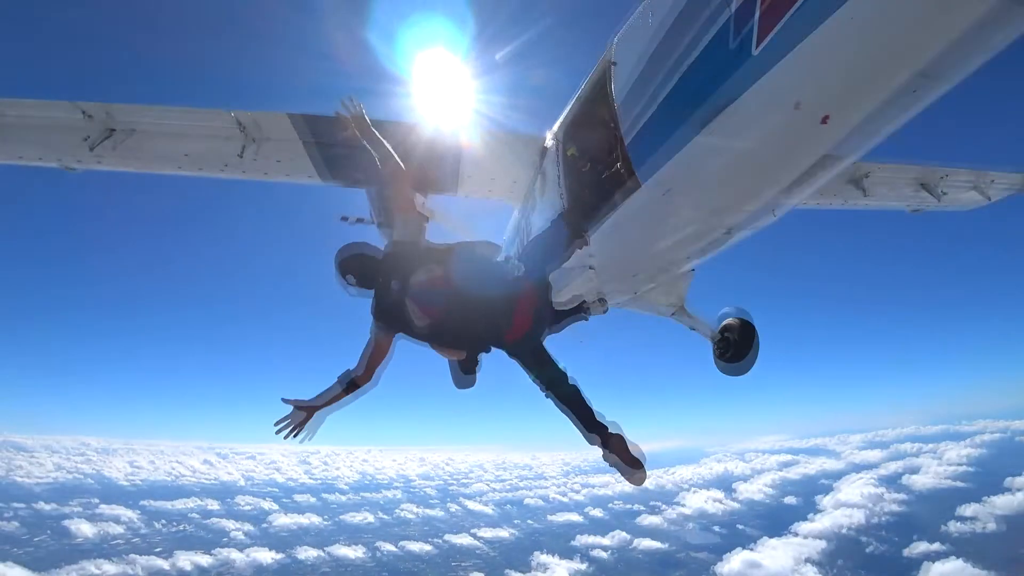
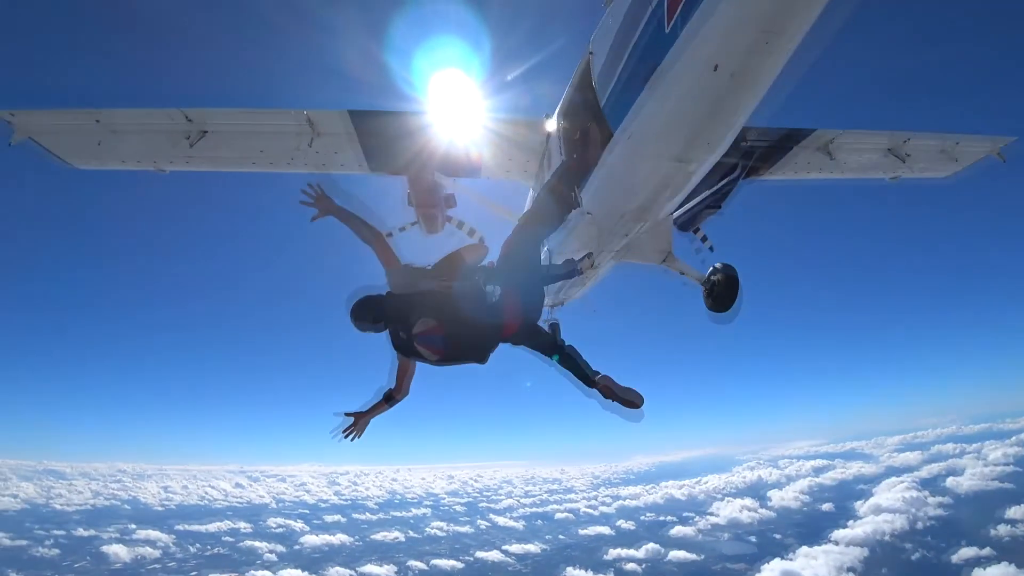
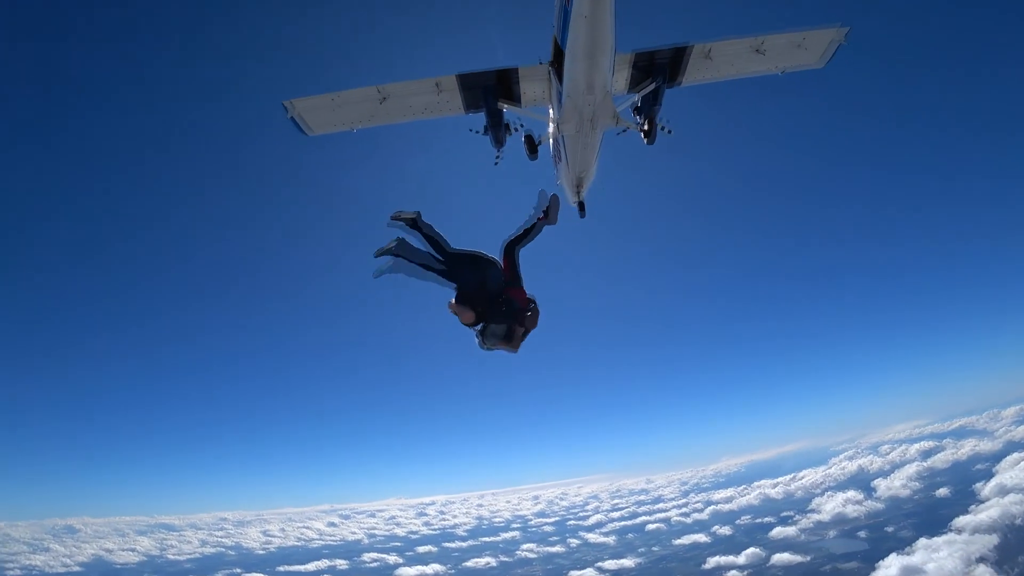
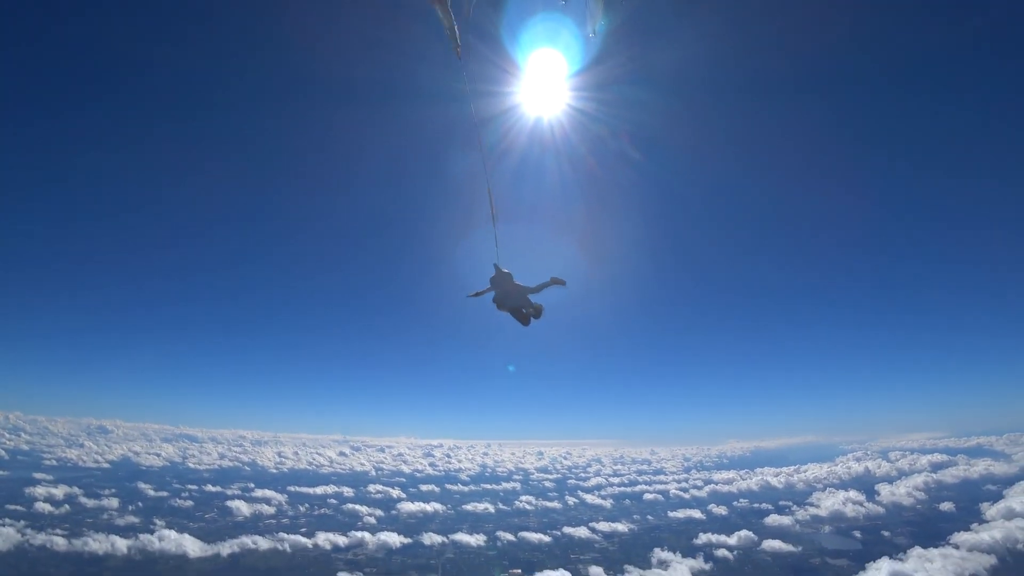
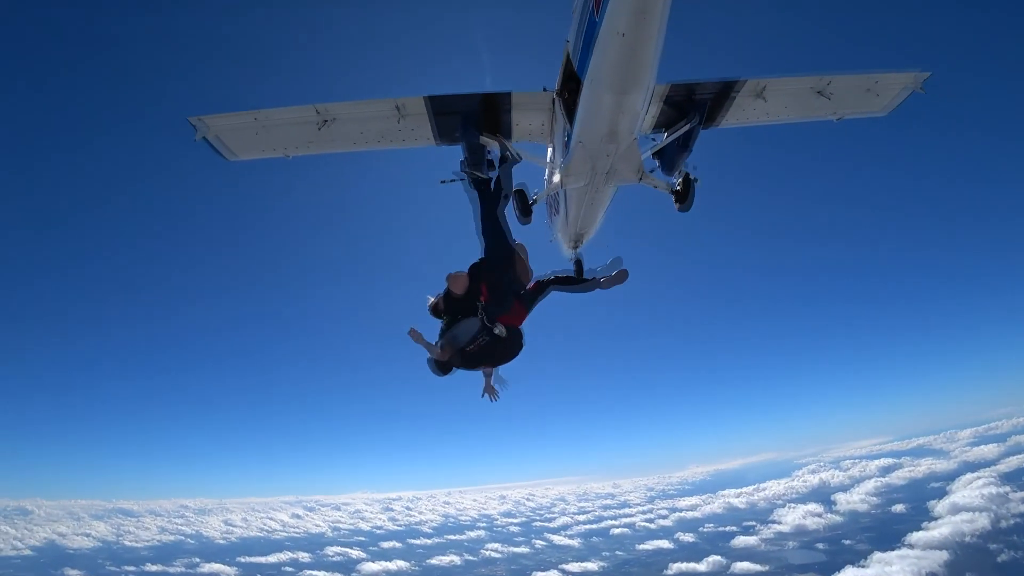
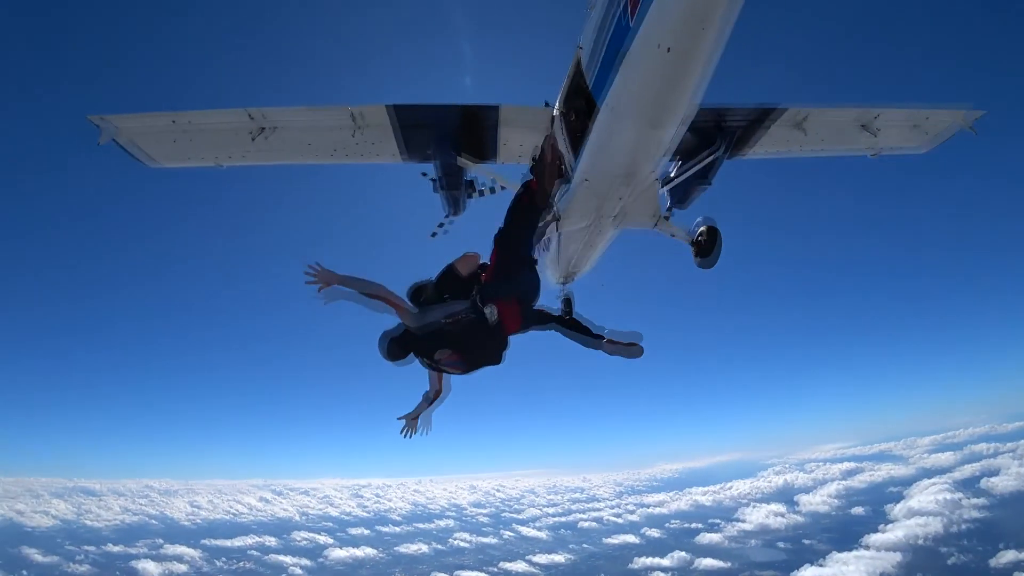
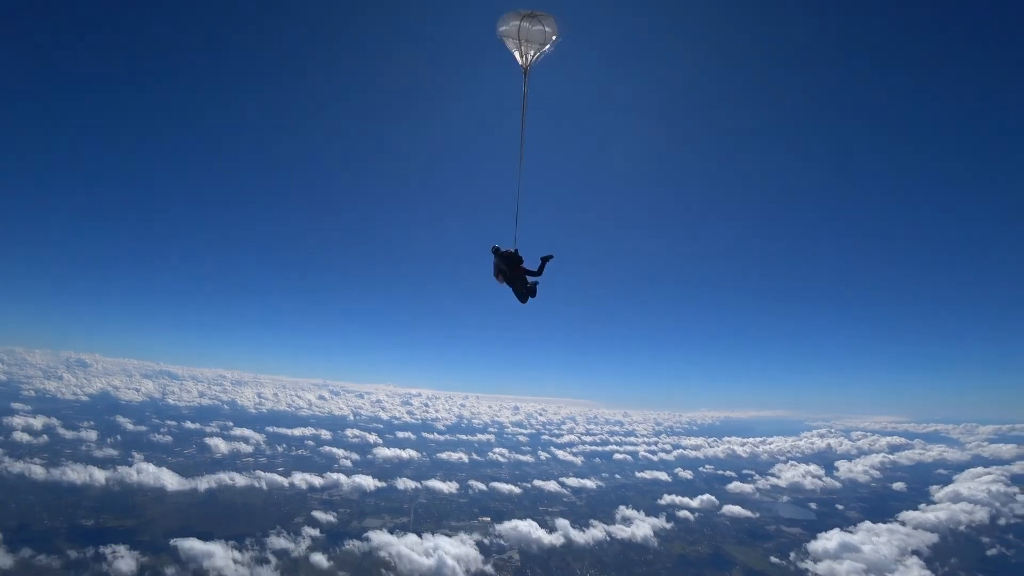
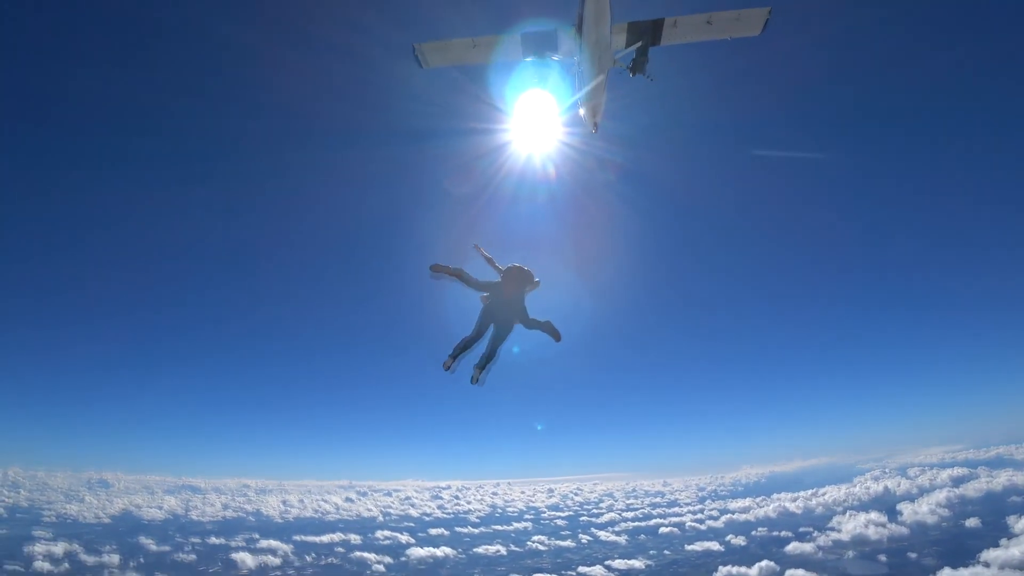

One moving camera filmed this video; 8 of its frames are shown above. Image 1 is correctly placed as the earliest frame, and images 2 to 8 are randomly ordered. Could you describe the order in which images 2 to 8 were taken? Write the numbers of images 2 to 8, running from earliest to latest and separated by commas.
2, 6, 5, 3, 8, 4, 7
